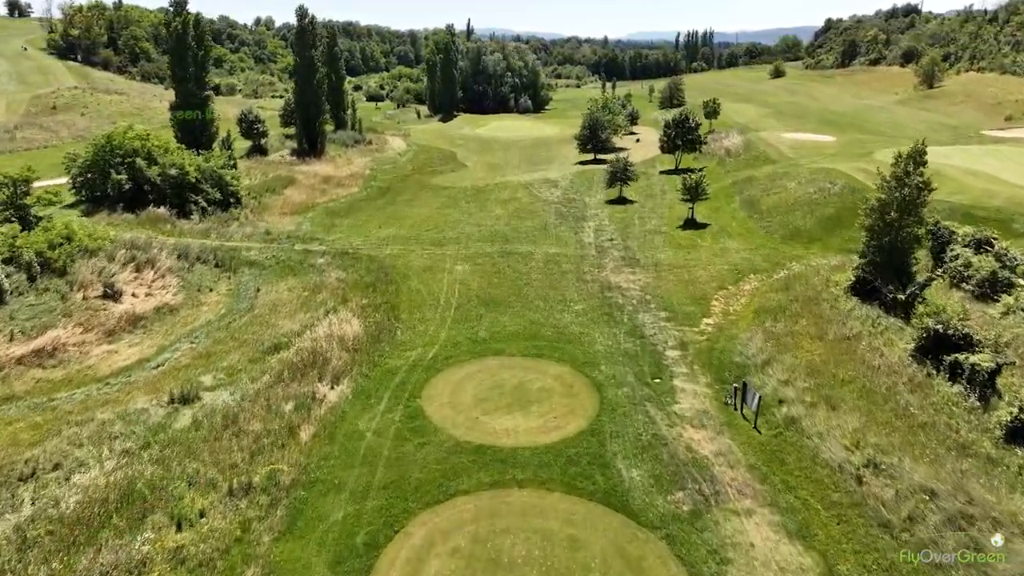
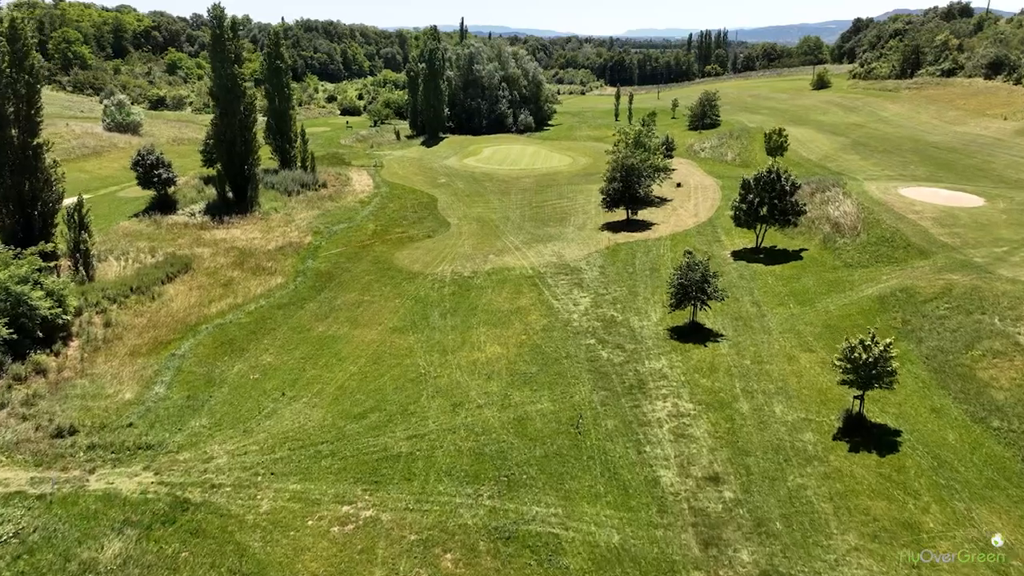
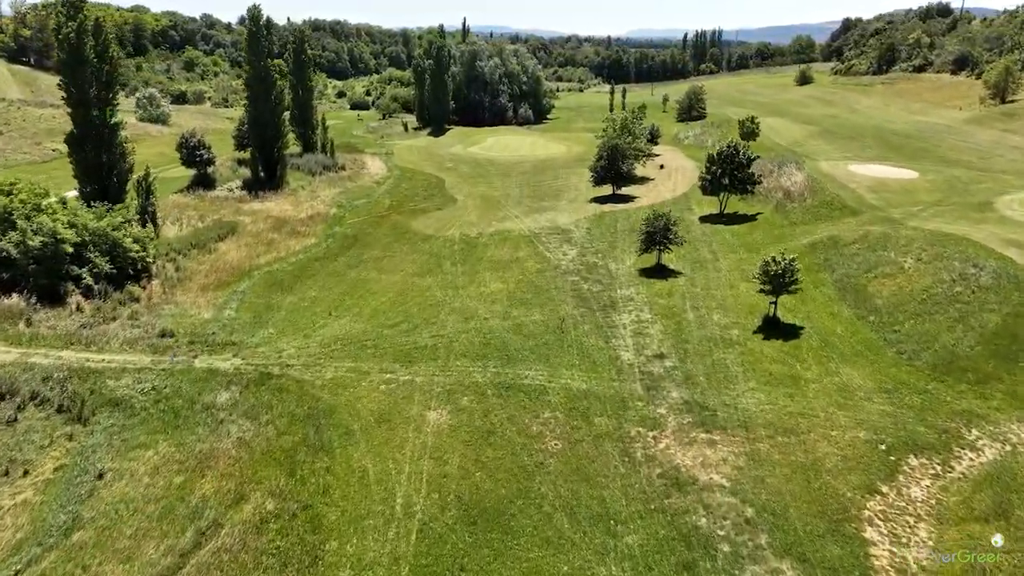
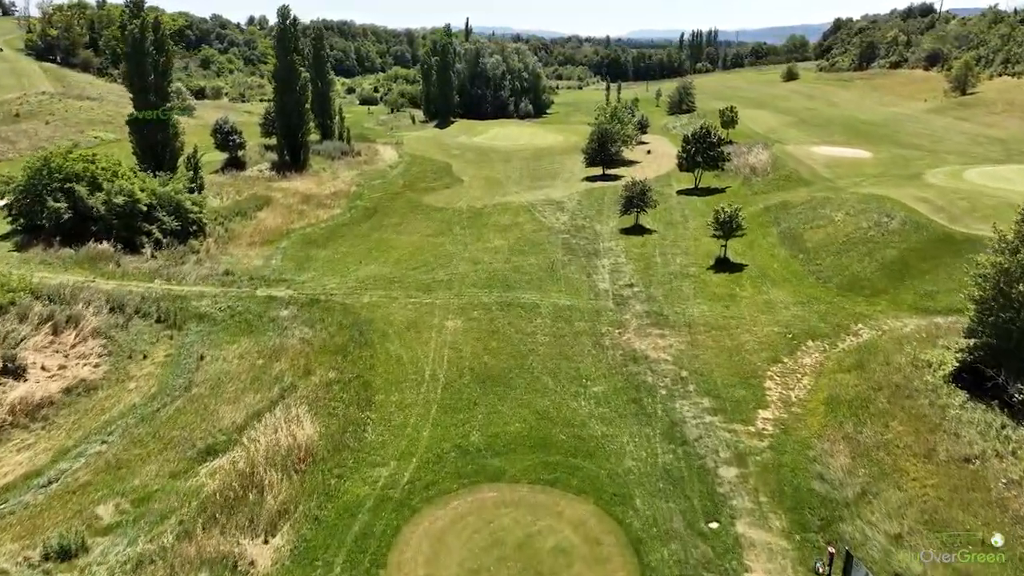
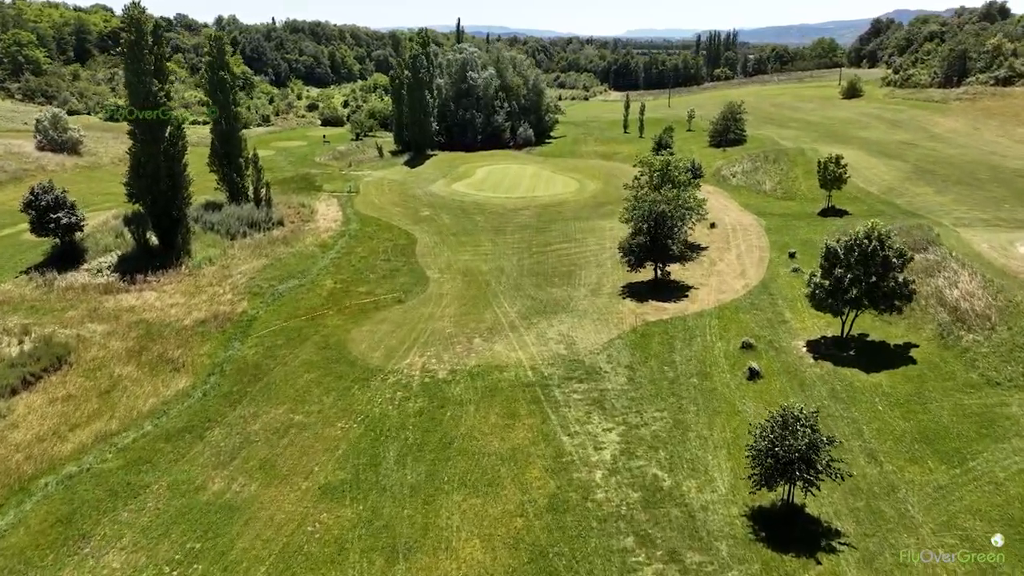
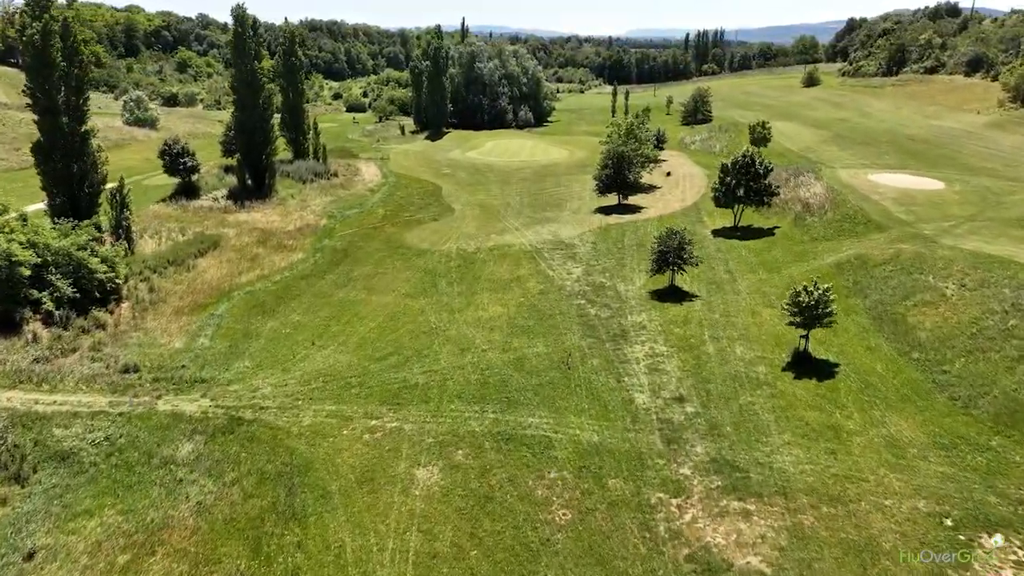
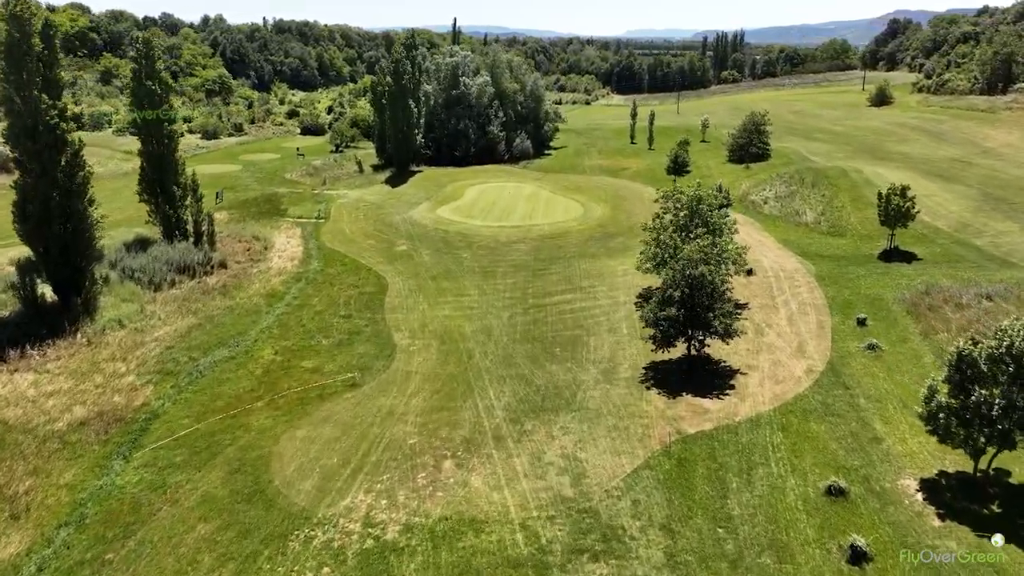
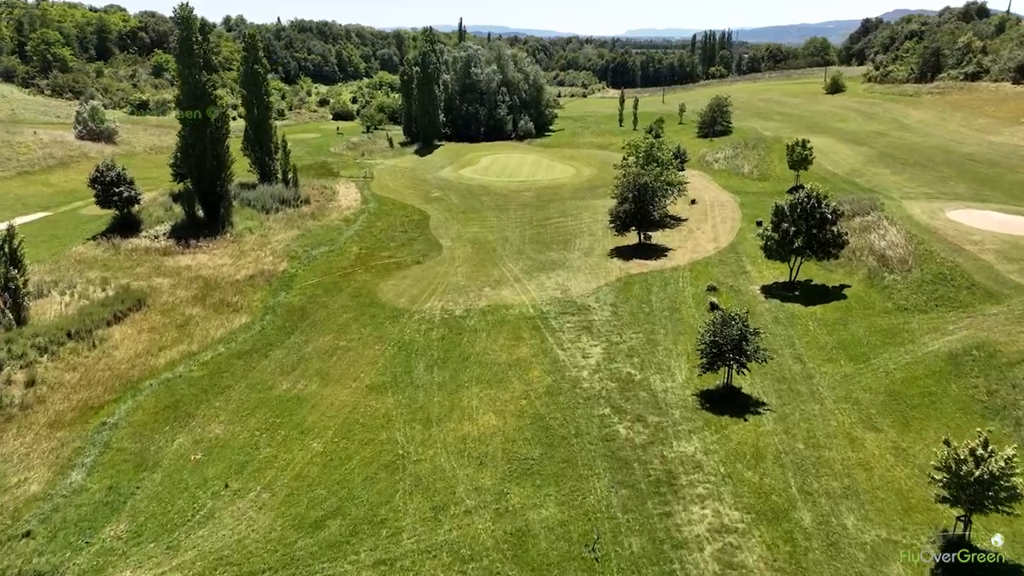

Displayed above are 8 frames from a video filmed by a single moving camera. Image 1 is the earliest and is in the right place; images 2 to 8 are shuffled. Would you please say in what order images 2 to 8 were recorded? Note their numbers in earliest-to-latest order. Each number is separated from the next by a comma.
4, 3, 6, 2, 8, 5, 7
